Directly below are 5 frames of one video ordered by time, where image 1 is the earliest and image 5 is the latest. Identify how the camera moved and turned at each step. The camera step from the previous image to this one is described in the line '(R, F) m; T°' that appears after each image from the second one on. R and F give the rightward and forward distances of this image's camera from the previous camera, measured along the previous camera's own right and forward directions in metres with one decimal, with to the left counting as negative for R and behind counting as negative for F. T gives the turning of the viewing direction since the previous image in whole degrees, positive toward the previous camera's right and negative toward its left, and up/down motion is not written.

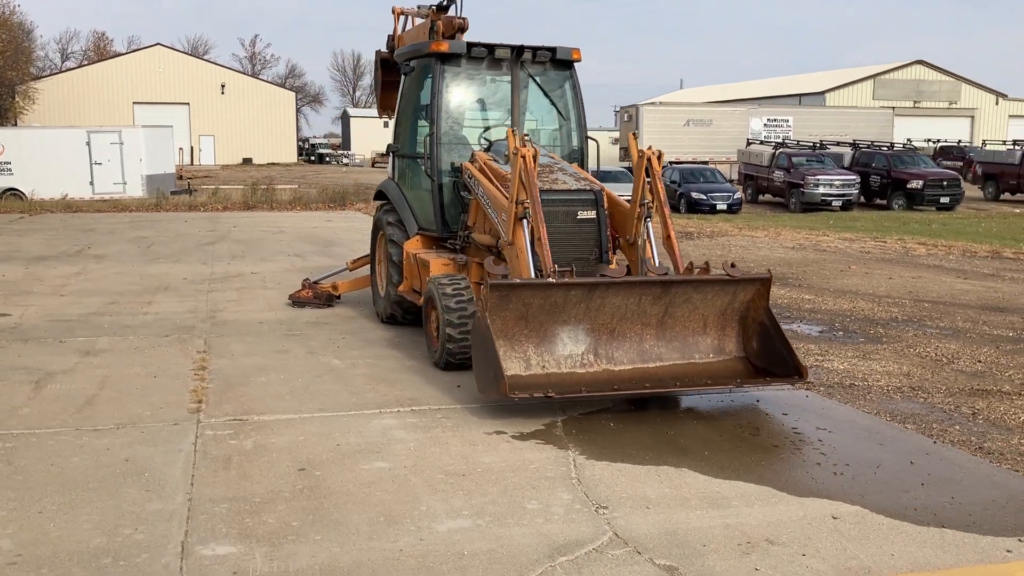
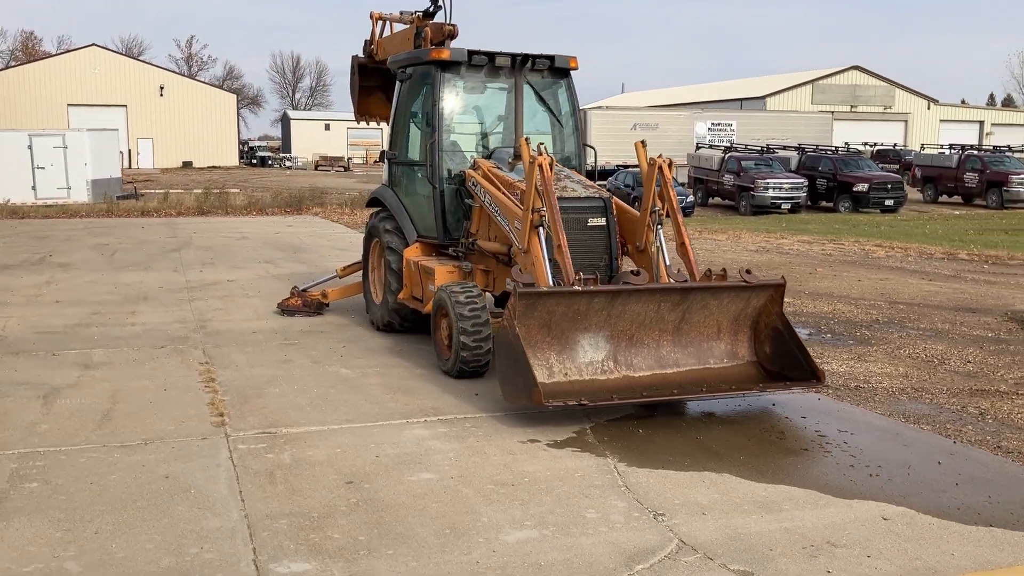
(-0.5, 0.0) m; +4°
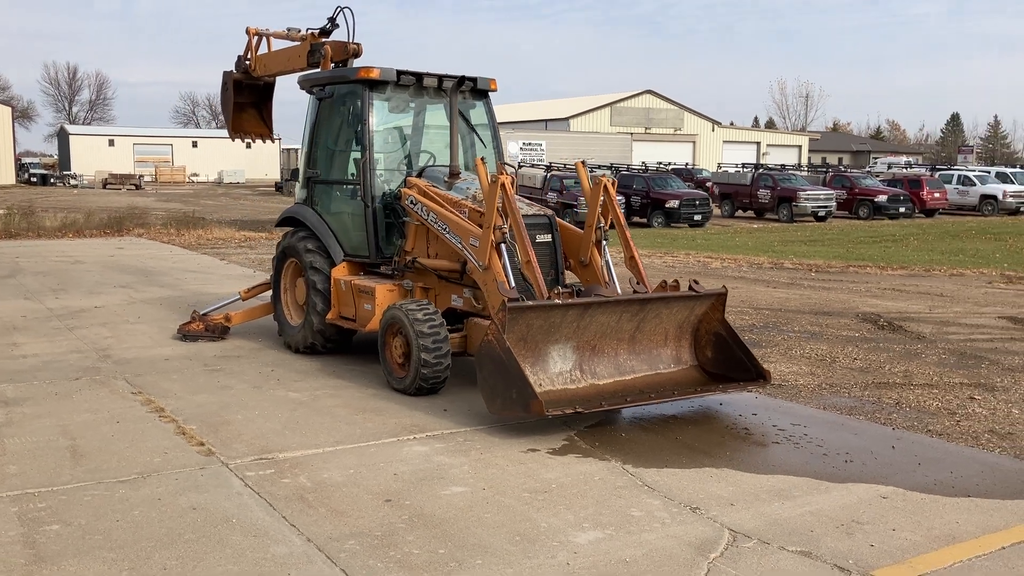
(-1.2, -0.1) m; +12°
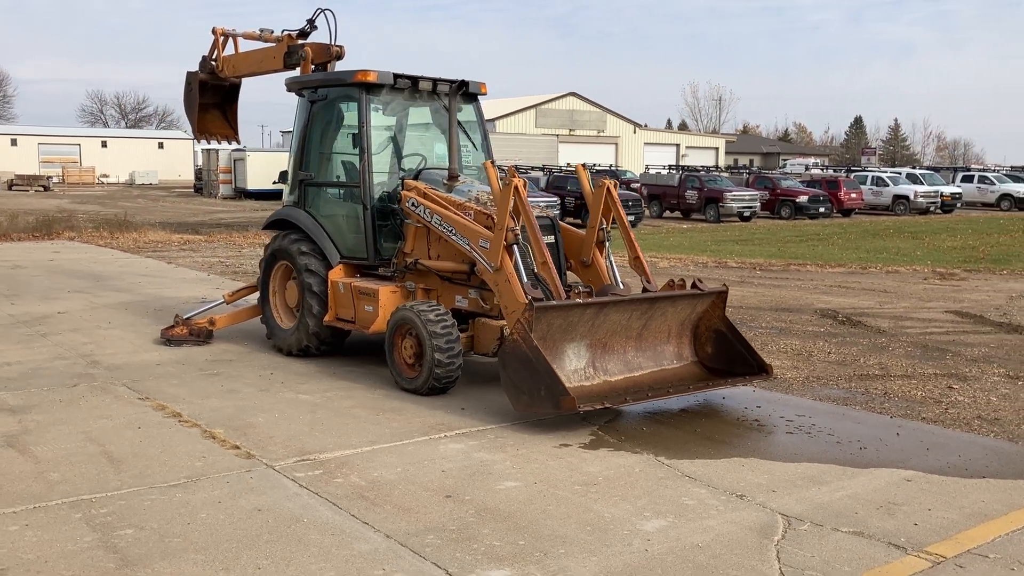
(-0.7, -0.1) m; +5°
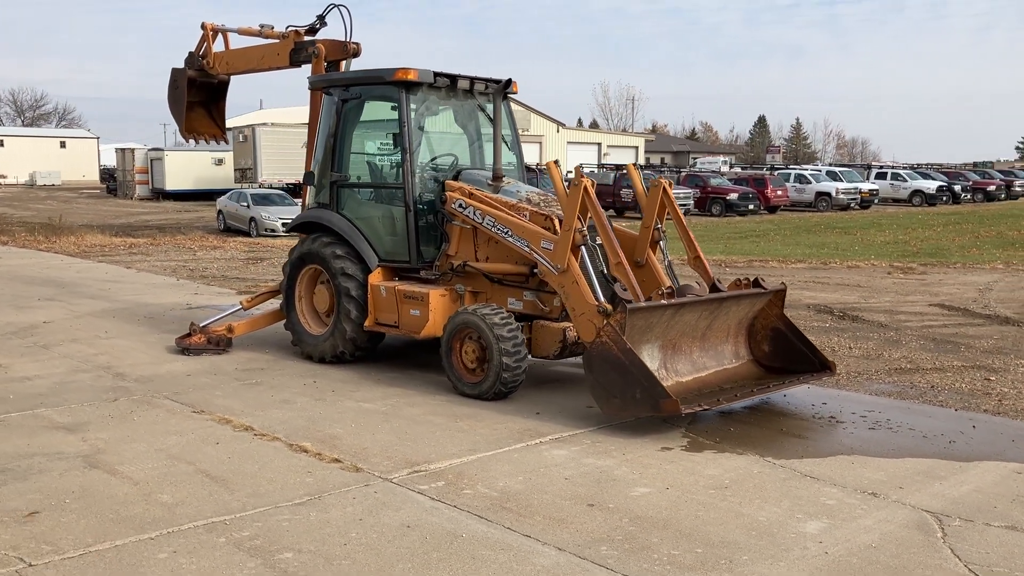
(-1.2, +0.2) m; +5°
